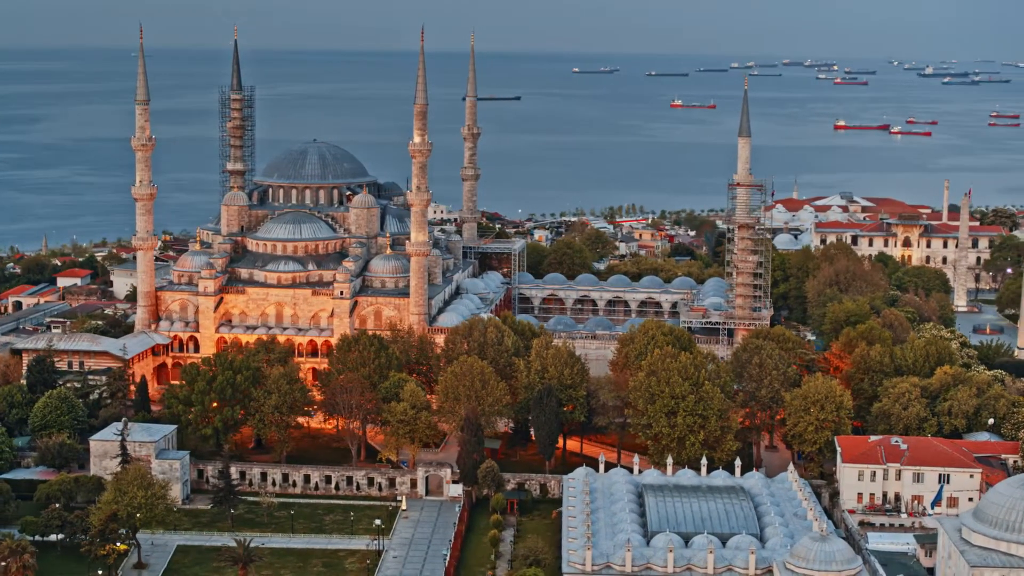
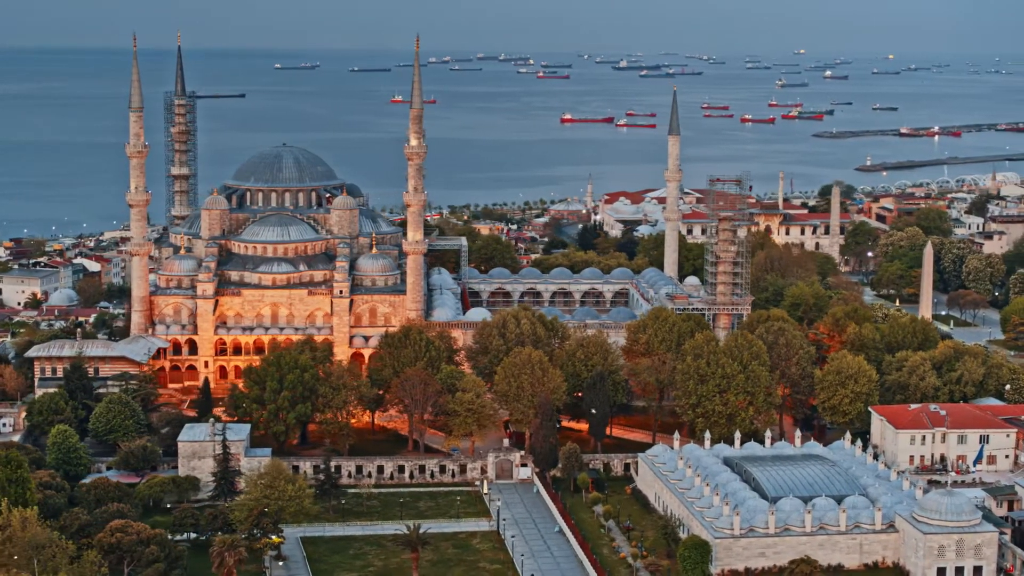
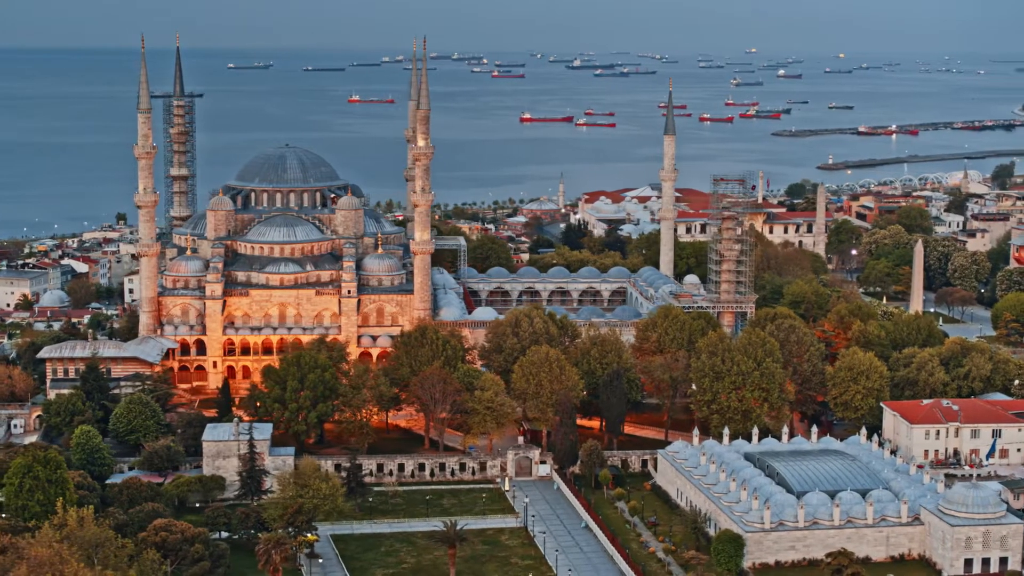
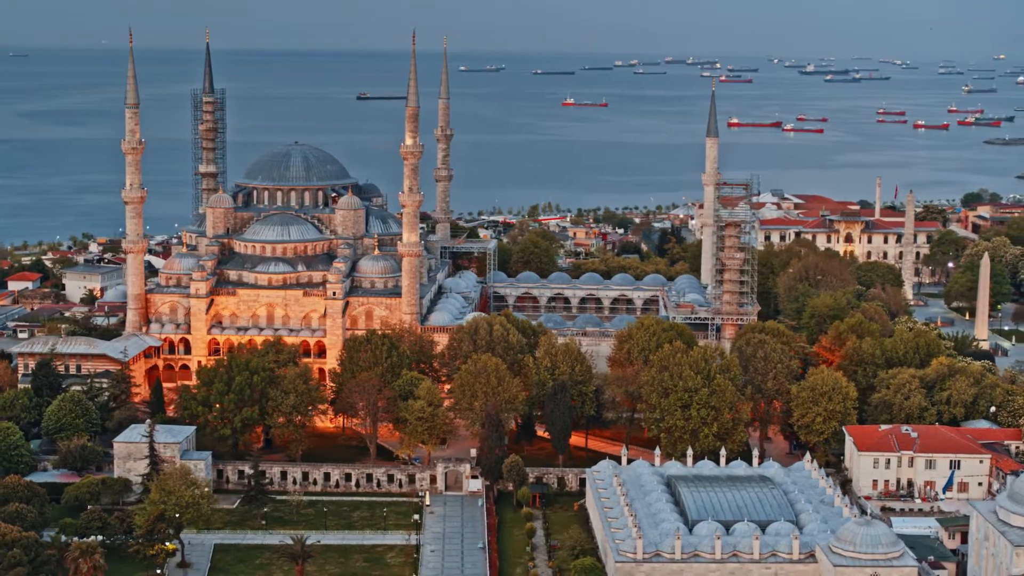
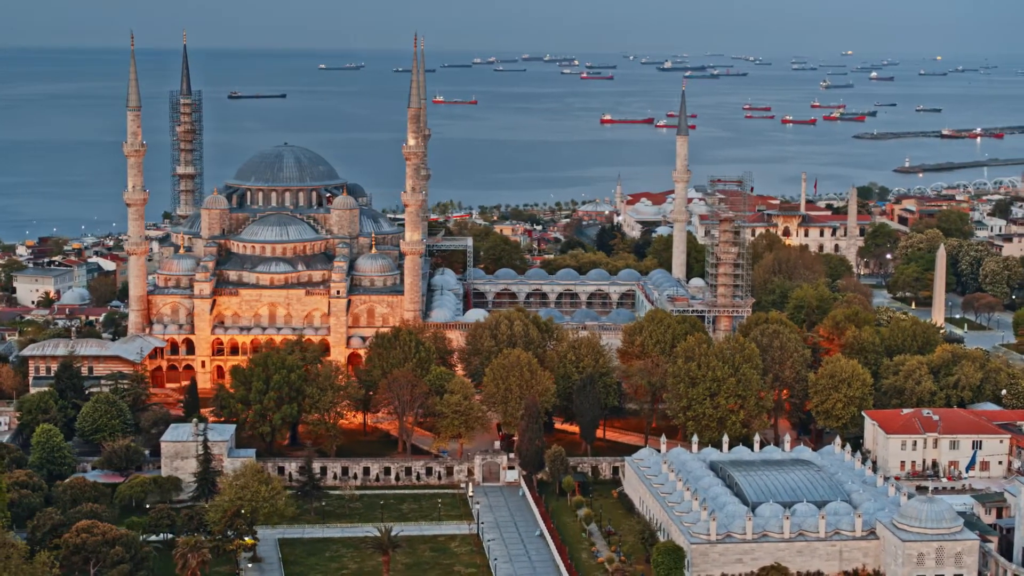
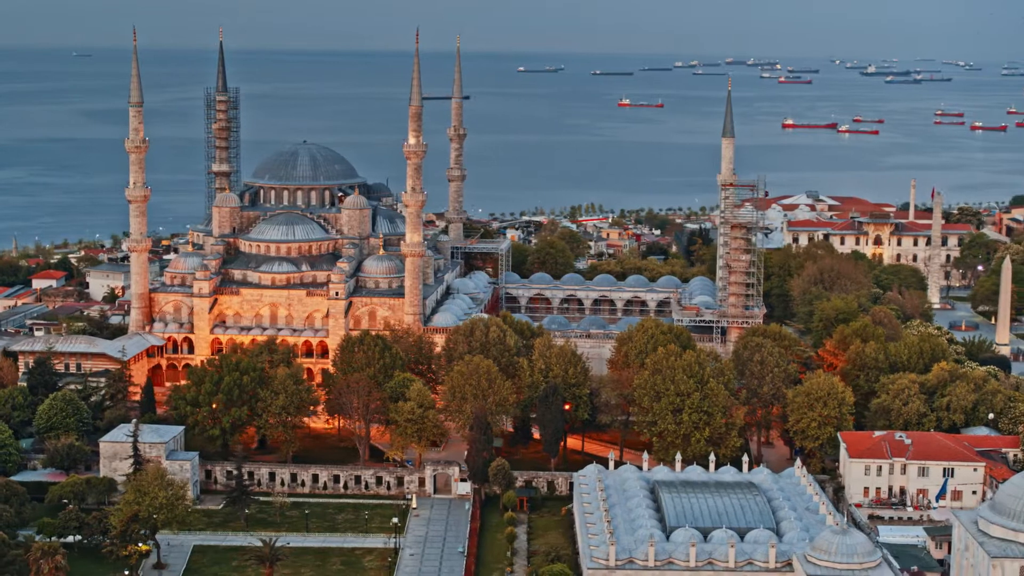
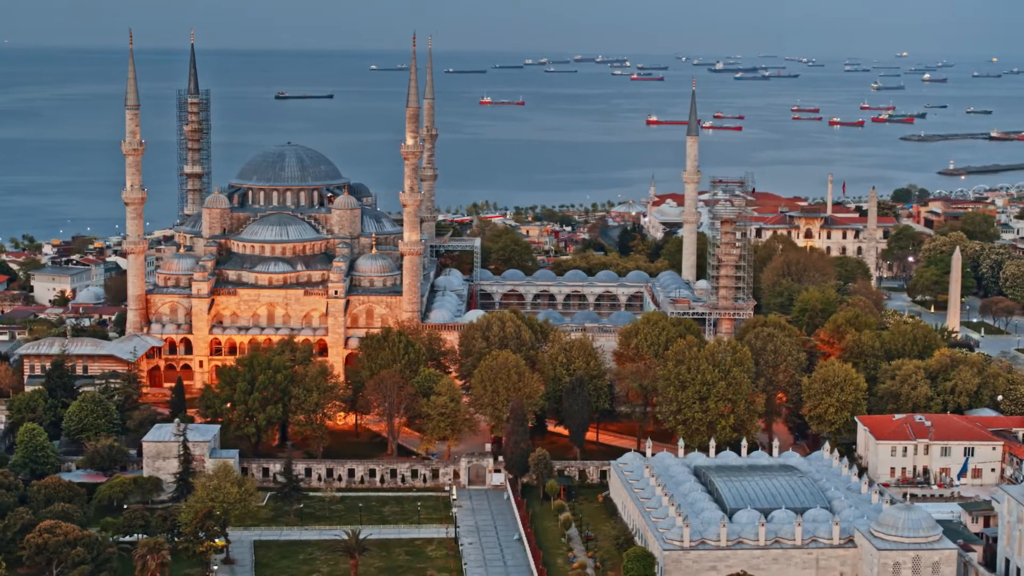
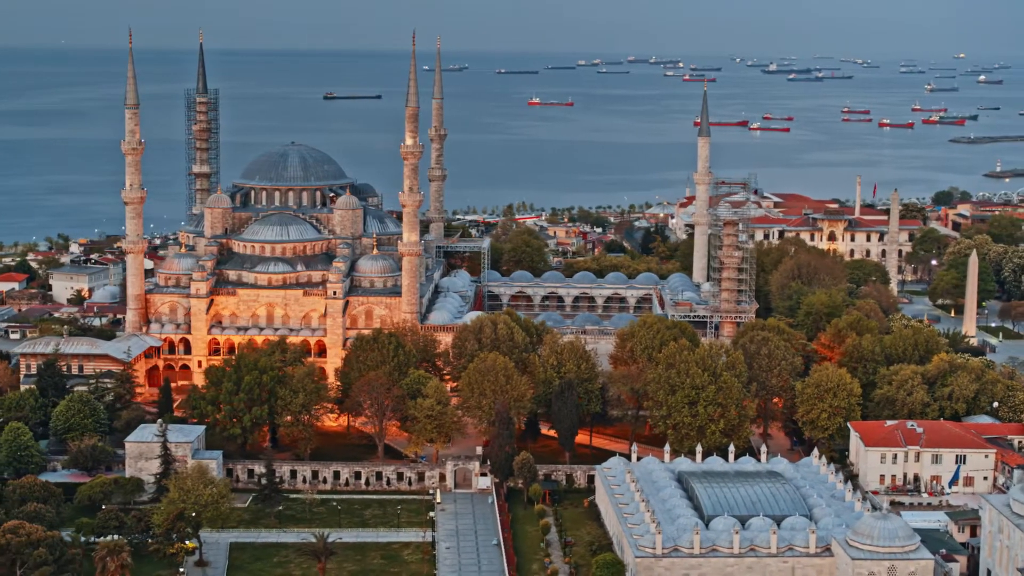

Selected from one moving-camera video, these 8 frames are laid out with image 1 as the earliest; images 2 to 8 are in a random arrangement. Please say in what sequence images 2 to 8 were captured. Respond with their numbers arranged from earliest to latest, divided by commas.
6, 4, 8, 7, 5, 2, 3
